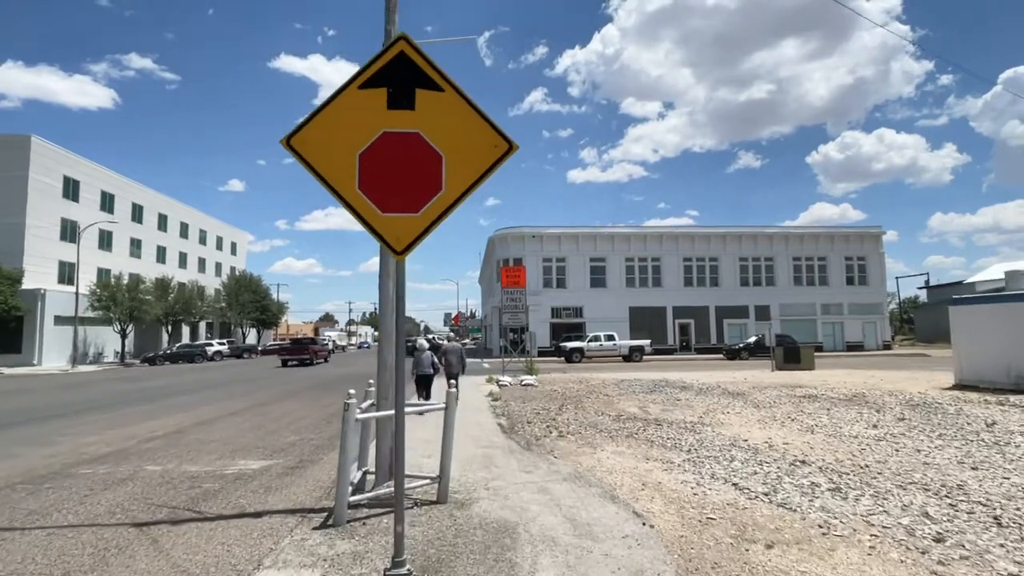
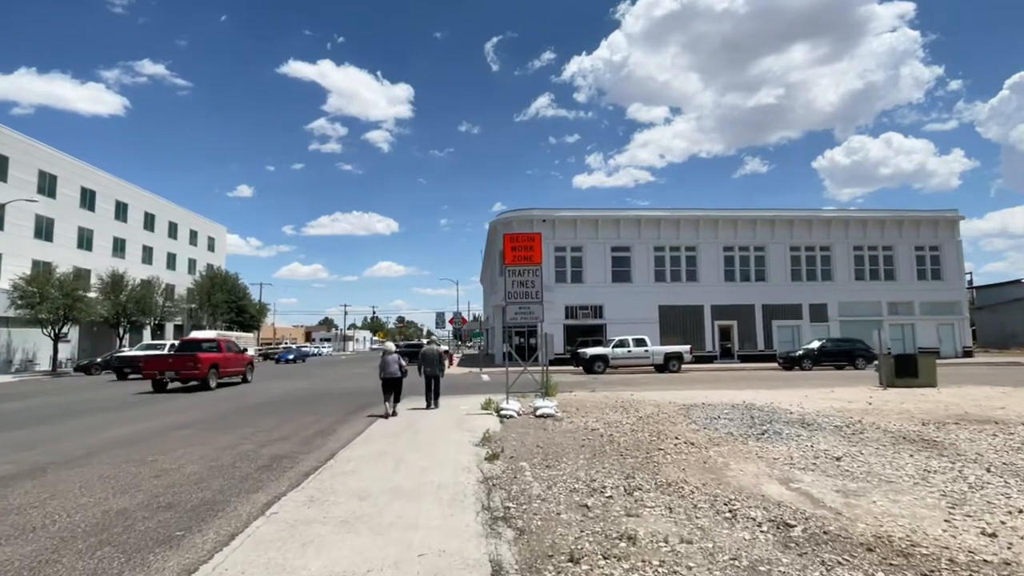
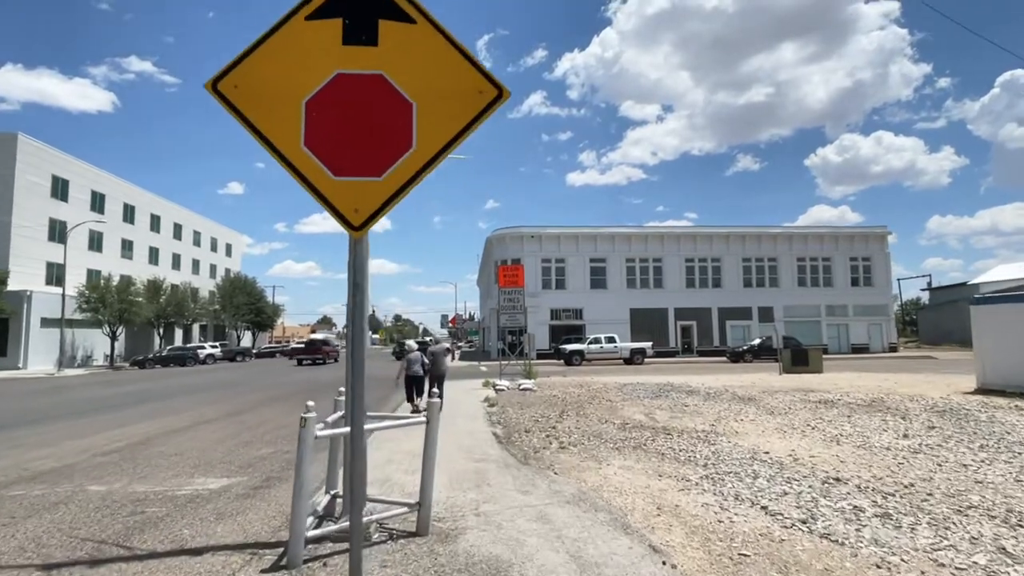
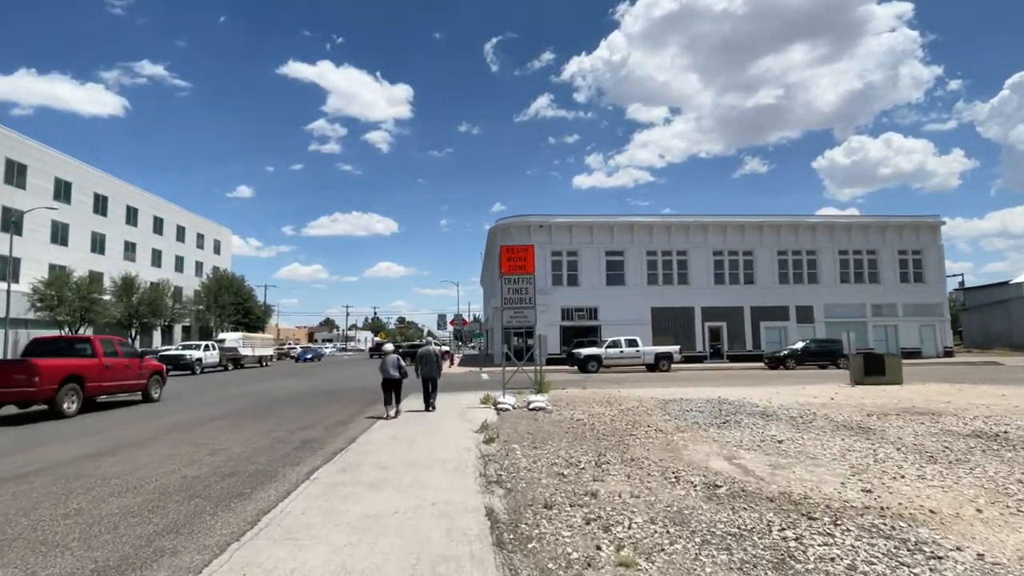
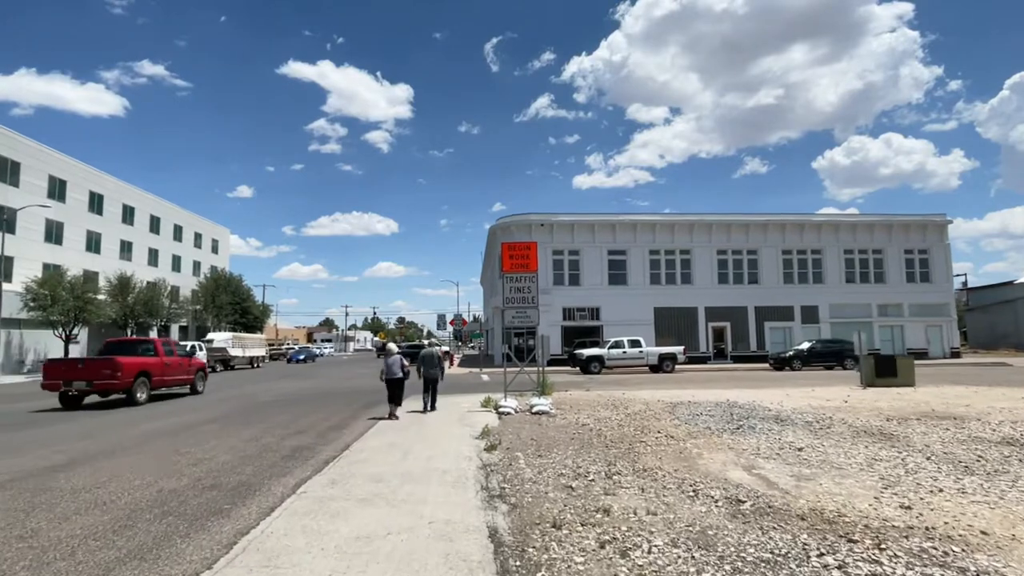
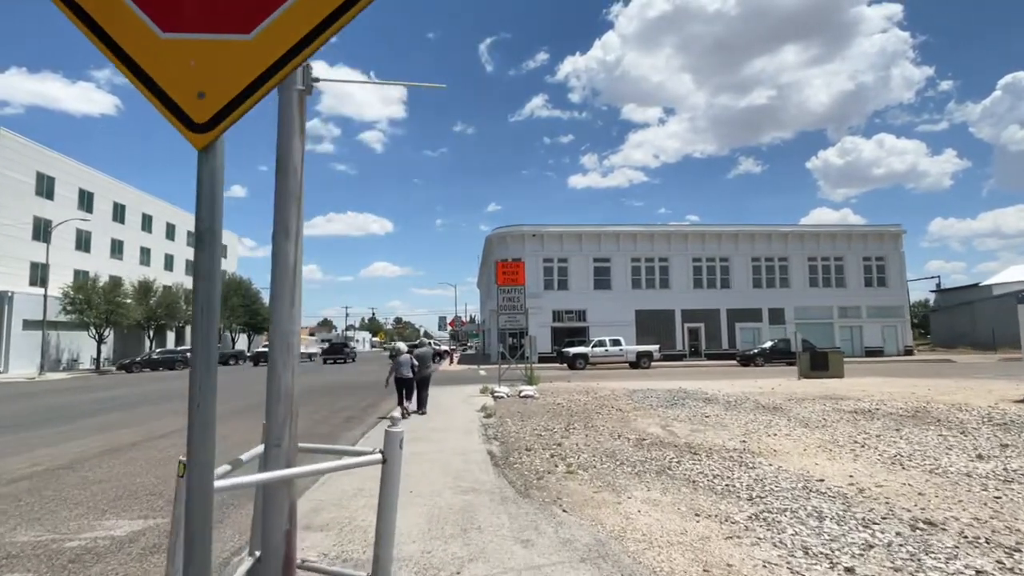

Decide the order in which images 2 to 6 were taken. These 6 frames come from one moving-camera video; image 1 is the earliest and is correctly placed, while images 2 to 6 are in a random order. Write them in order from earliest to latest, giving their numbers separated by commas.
3, 6, 4, 5, 2
